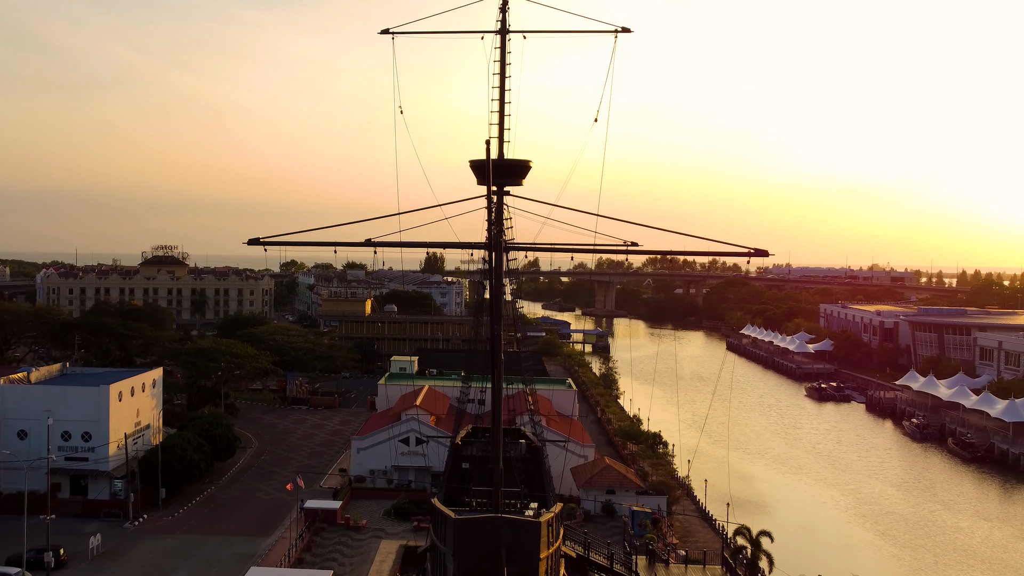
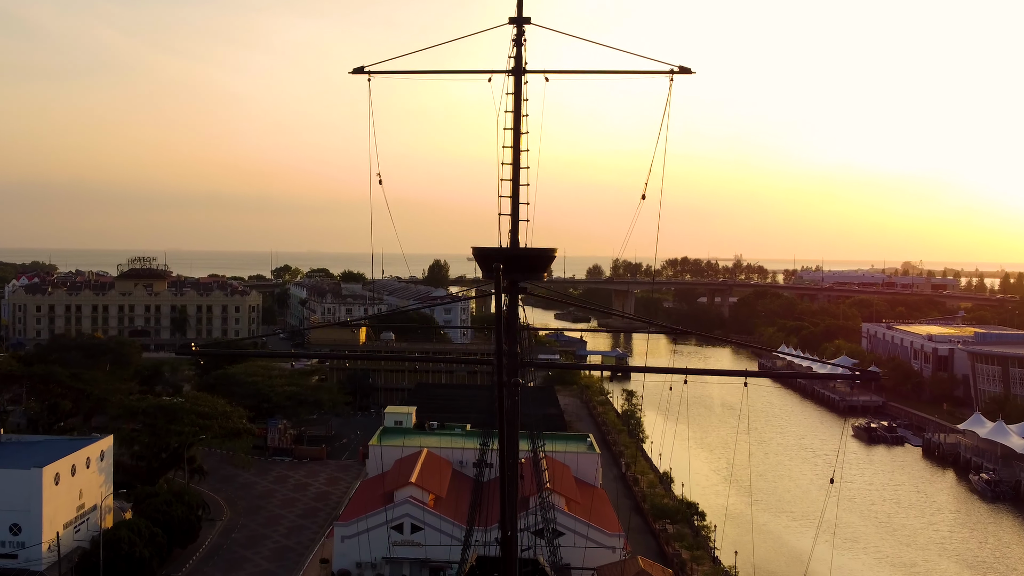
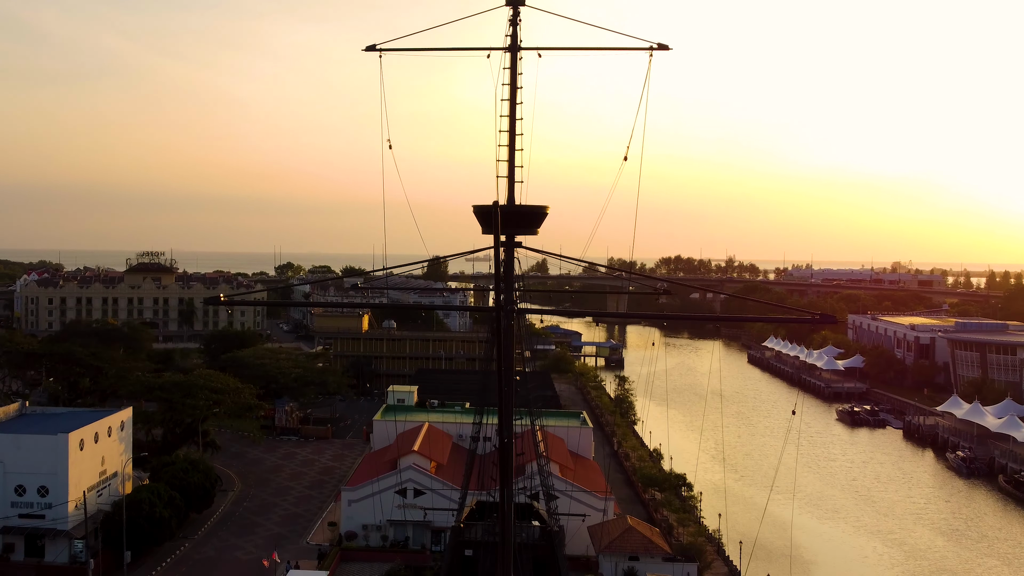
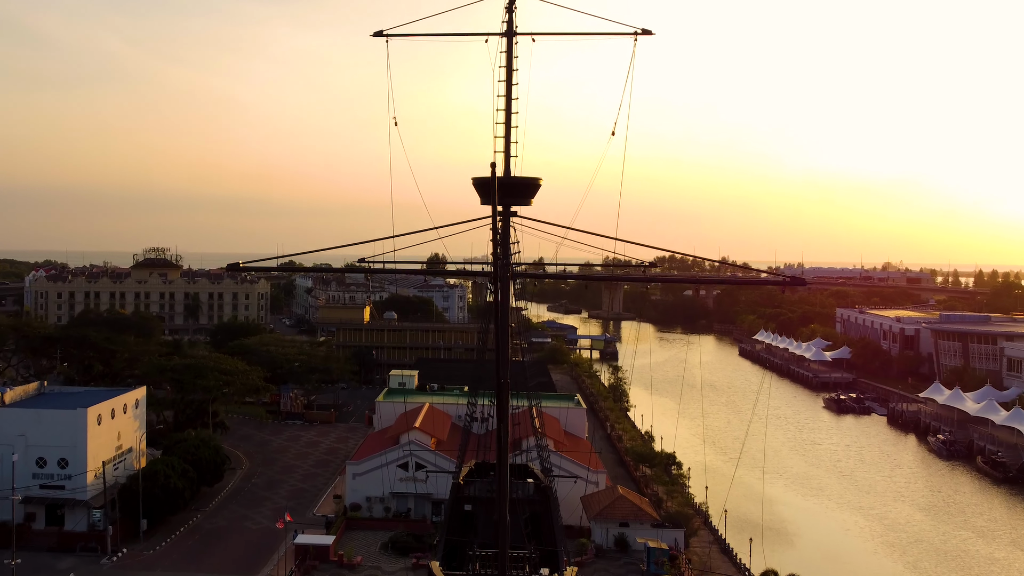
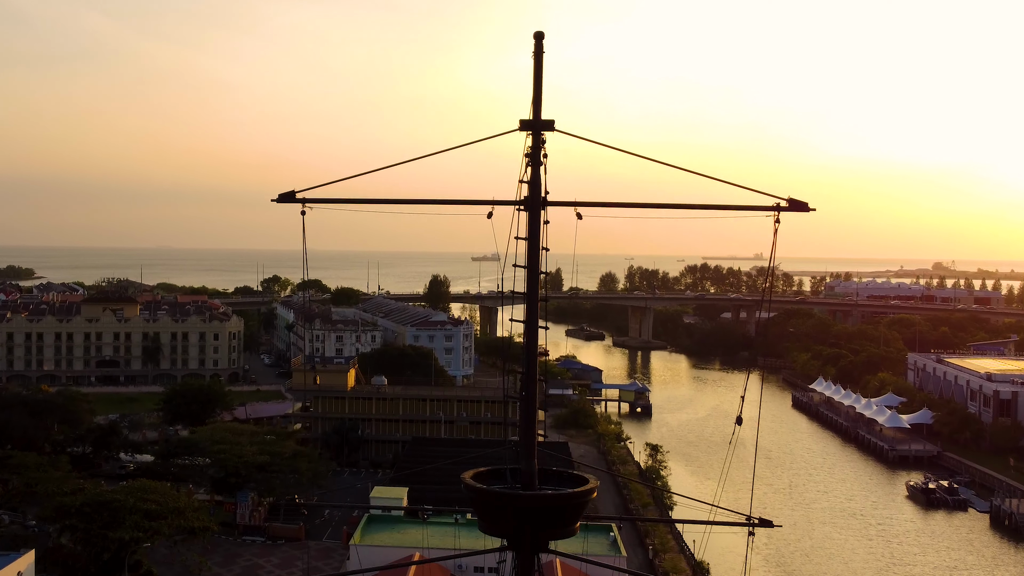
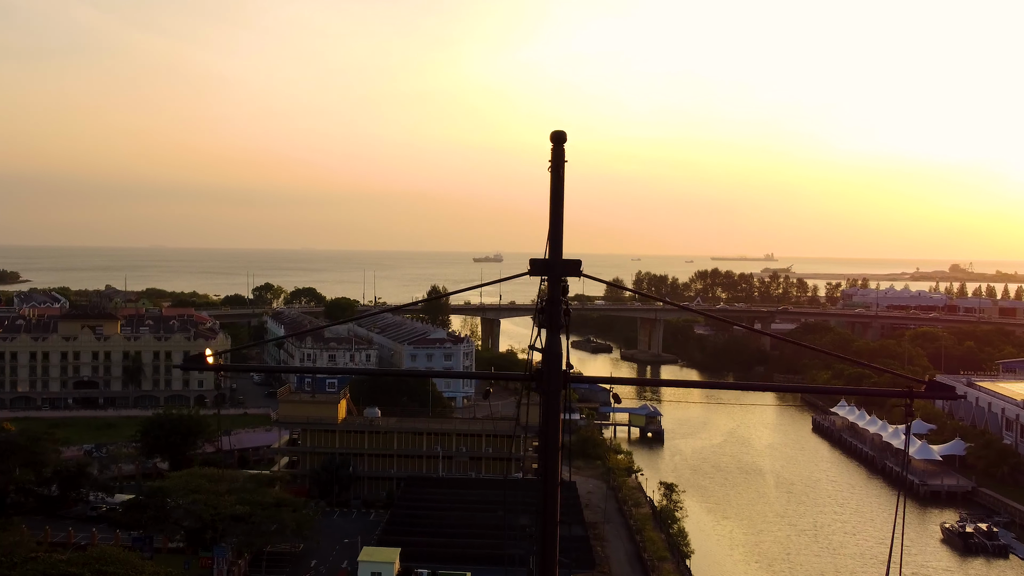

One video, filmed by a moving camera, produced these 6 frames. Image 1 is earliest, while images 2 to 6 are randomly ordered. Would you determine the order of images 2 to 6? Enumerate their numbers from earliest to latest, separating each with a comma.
4, 3, 2, 5, 6
